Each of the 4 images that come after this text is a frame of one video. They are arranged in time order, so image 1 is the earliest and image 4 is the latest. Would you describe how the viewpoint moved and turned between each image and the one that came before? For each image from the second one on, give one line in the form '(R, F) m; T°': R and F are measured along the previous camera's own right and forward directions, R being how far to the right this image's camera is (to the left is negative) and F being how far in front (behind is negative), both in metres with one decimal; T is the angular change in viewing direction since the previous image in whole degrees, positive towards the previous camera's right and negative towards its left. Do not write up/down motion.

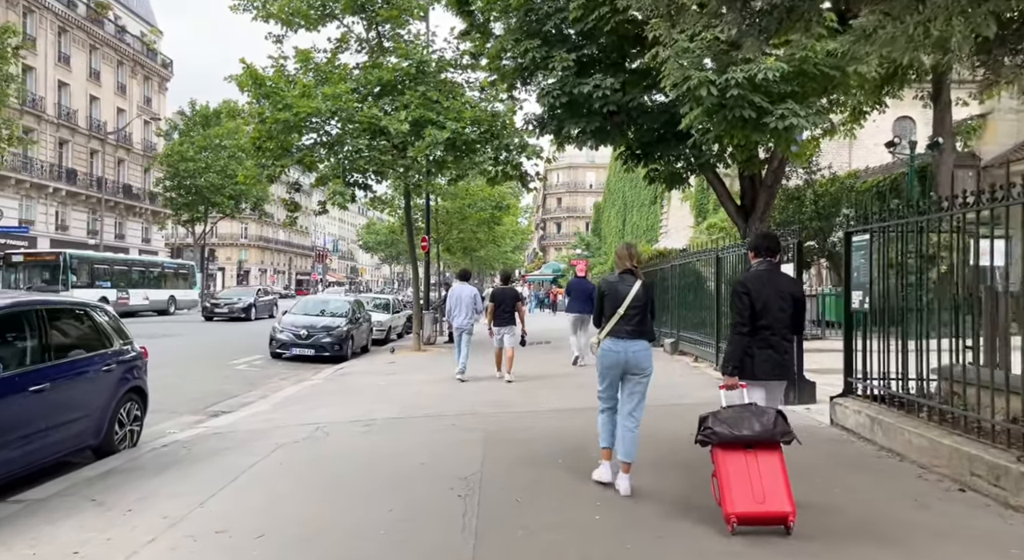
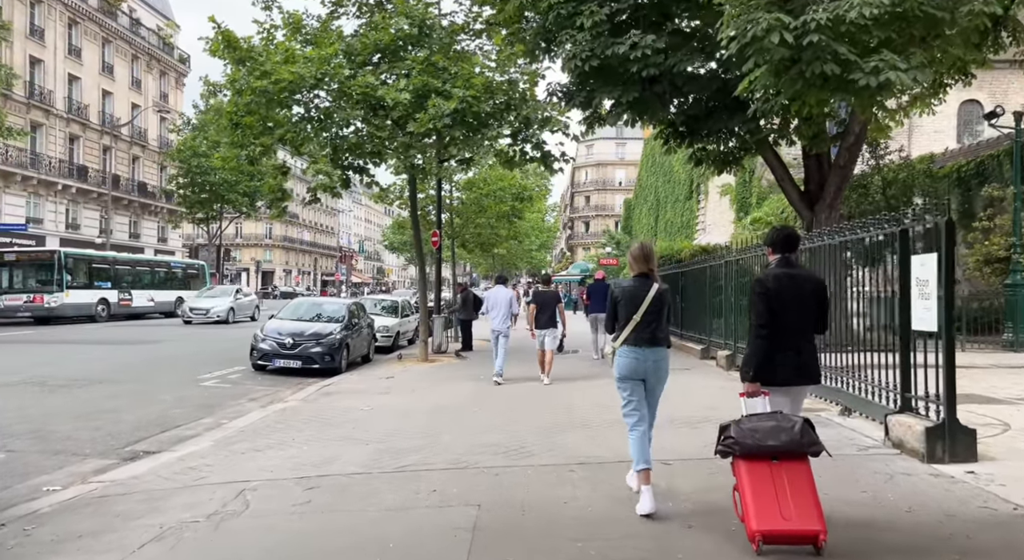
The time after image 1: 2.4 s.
(+0.1, +2.4) m; -2°
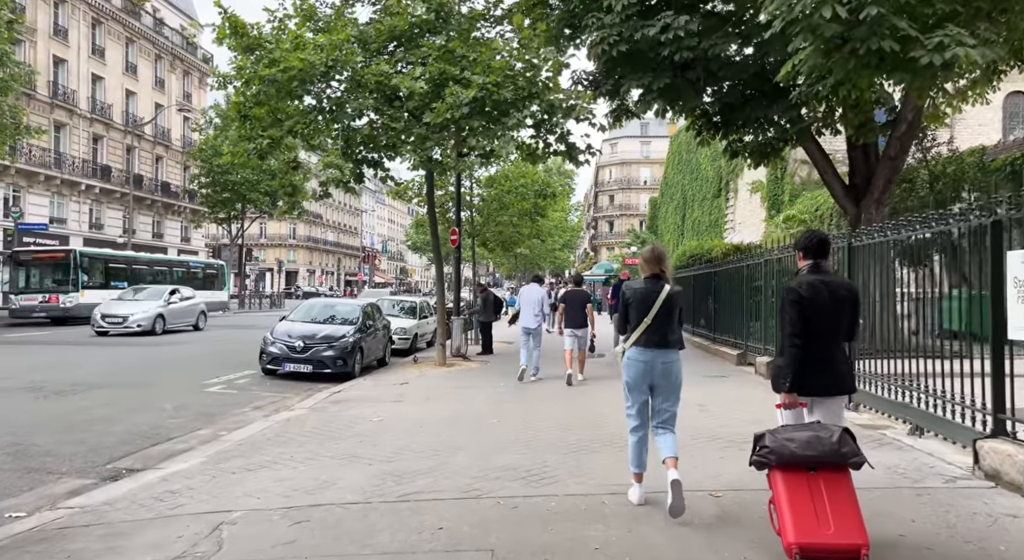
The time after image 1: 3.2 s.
(0.0, +0.8) m; -2°
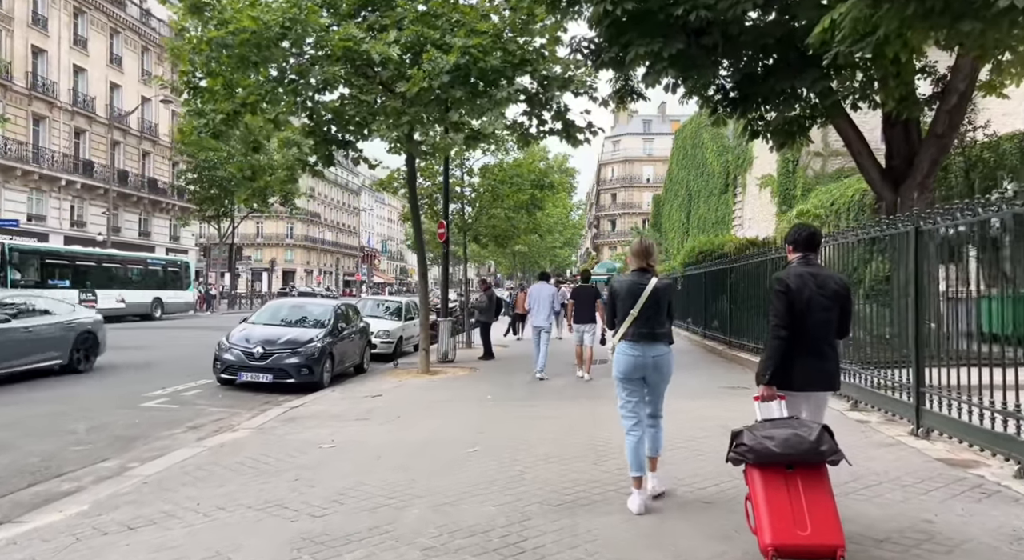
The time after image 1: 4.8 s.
(+0.2, +1.6) m; 0°
